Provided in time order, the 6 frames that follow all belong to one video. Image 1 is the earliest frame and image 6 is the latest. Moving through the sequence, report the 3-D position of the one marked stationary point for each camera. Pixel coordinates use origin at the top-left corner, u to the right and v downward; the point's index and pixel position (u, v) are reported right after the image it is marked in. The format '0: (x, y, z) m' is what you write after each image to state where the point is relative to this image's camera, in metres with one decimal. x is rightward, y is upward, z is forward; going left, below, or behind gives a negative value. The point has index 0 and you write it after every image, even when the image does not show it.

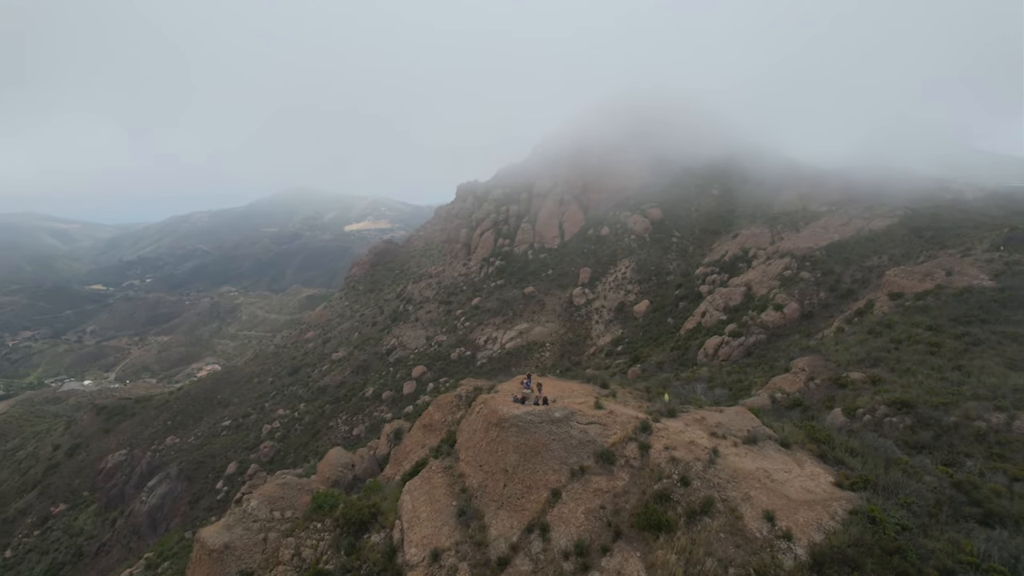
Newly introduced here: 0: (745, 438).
0: (+9.2, -5.9, +16.8) m
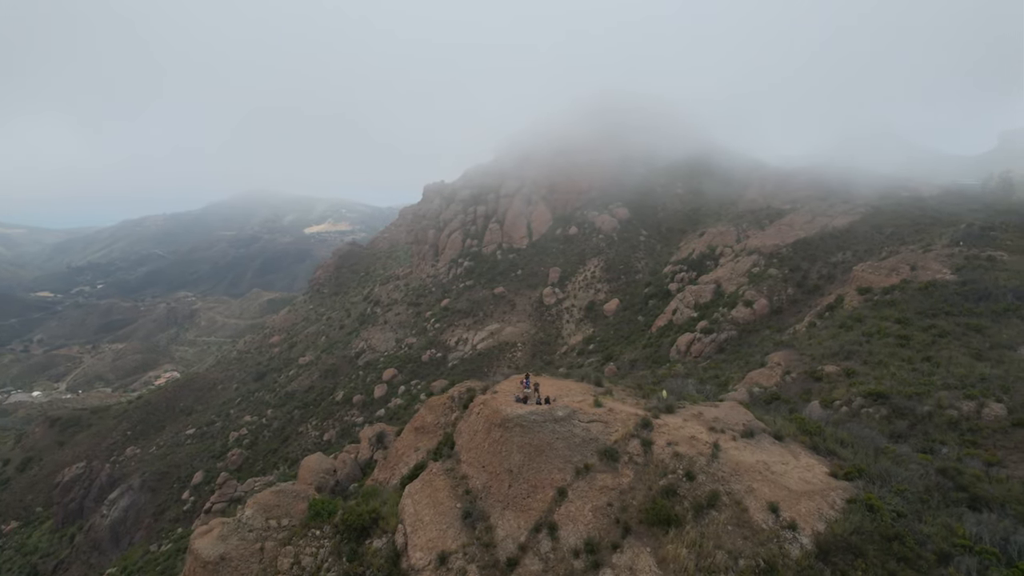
0: (+9.2, -5.8, +17.1) m
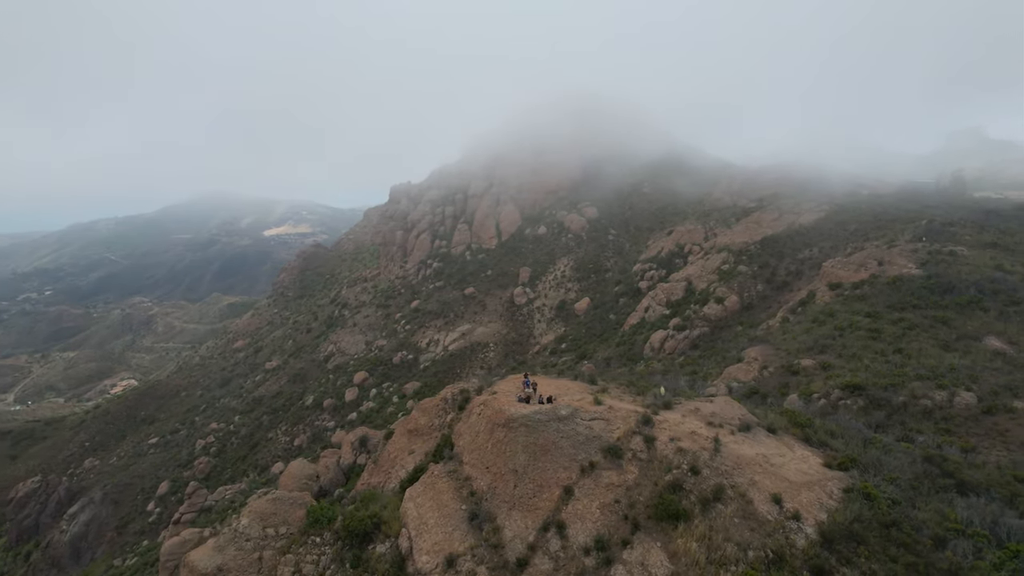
0: (+9.3, -5.6, +17.4) m
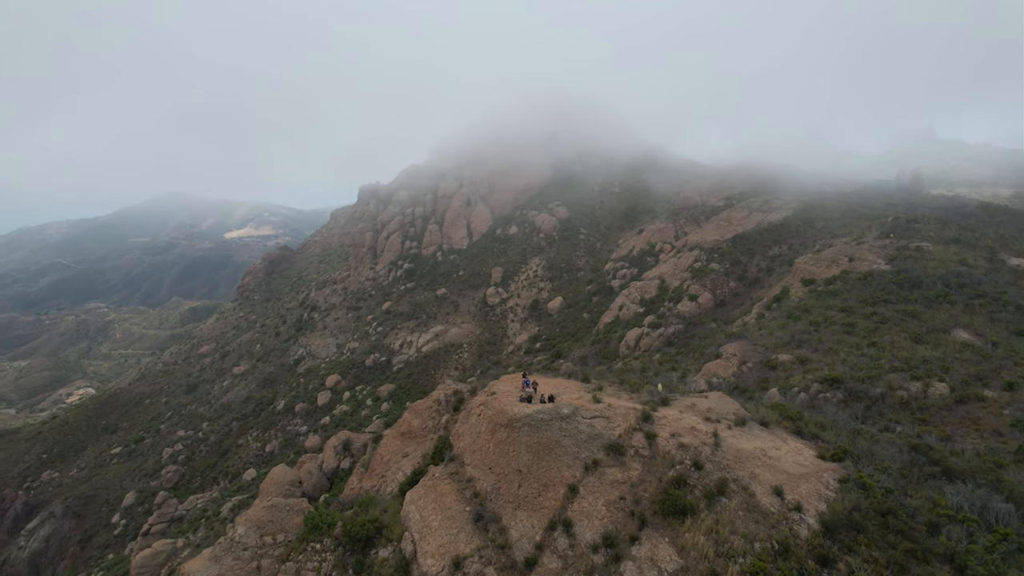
0: (+9.3, -5.5, +17.7) m
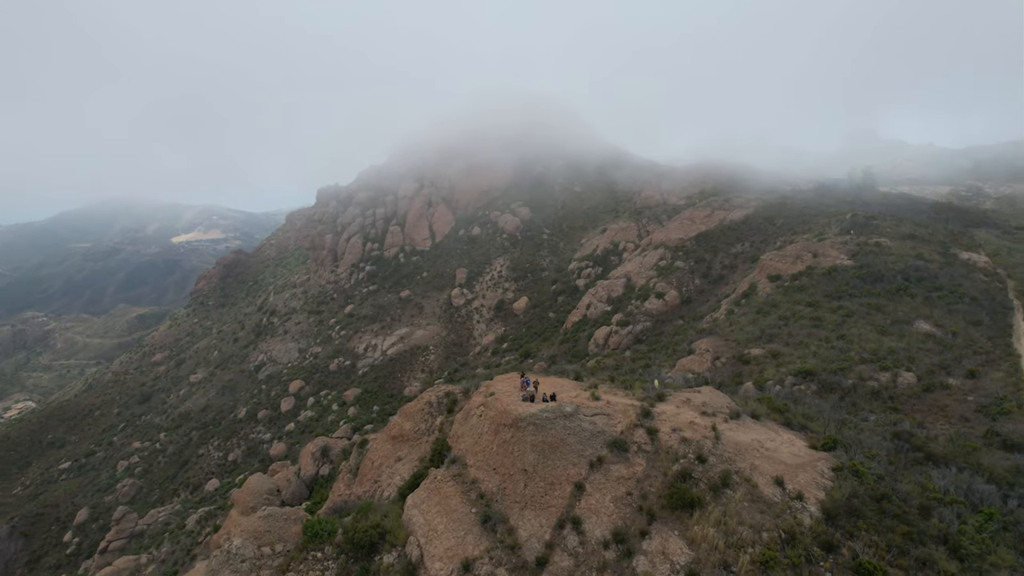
0: (+9.3, -5.4, +18.1) m
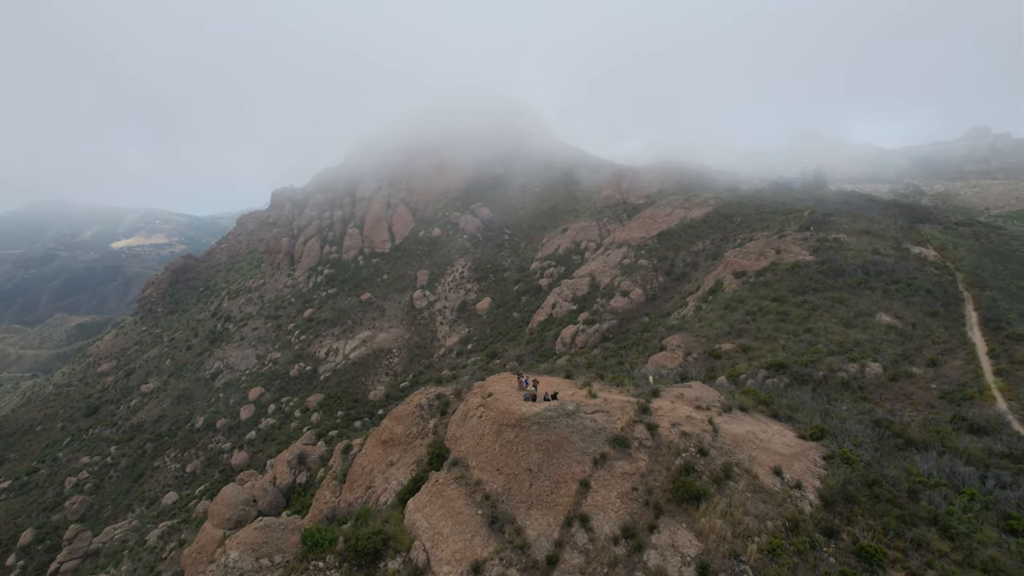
0: (+9.2, -5.2, +18.6) m
